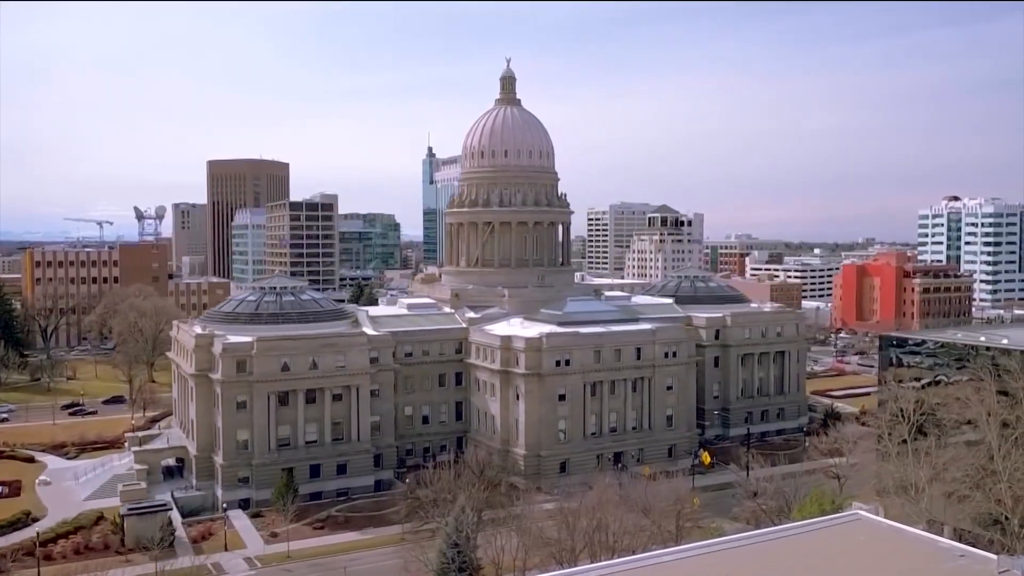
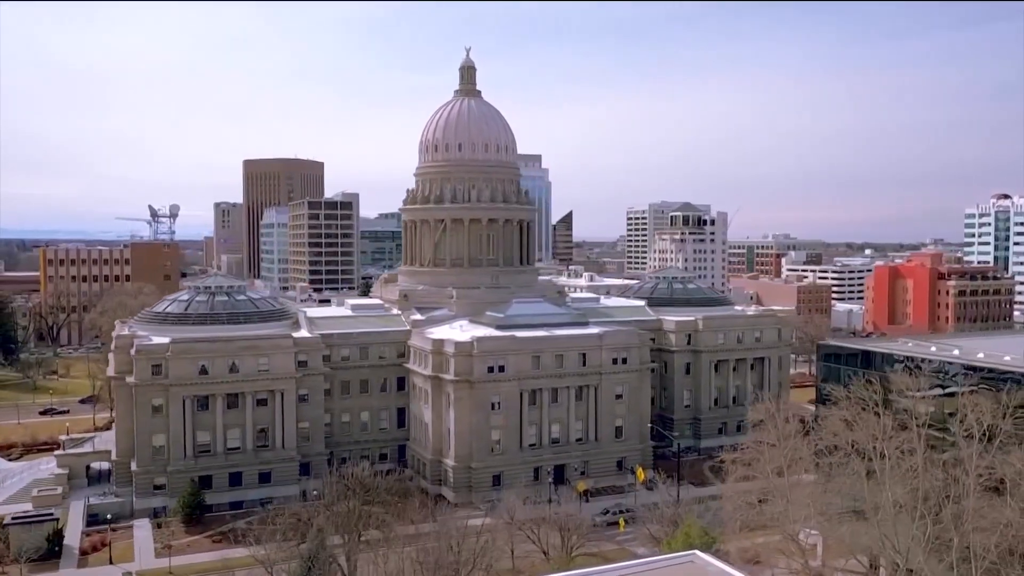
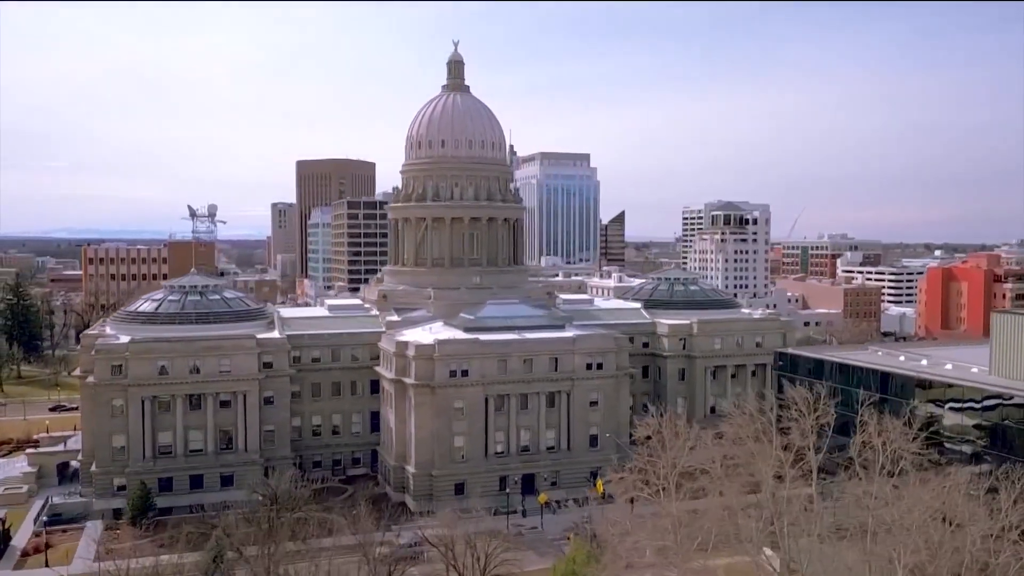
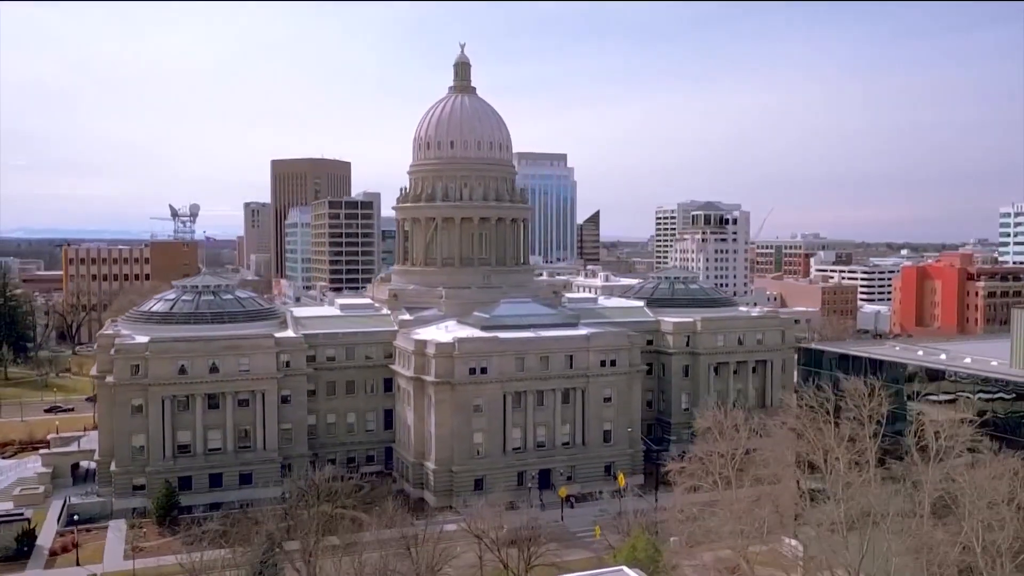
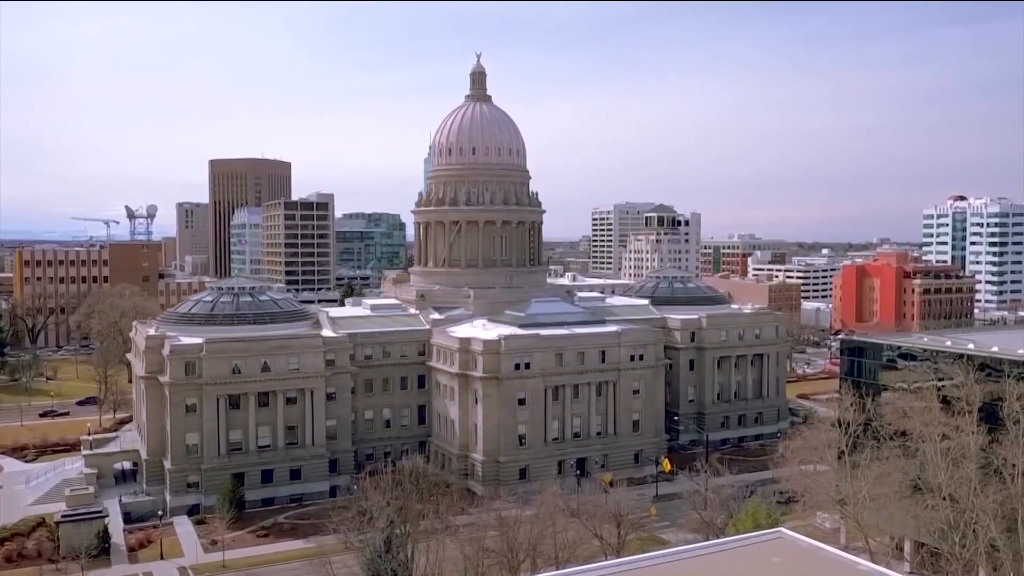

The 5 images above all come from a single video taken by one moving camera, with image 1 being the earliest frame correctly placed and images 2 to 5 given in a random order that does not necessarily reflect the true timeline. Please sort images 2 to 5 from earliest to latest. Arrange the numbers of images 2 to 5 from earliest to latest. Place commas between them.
5, 2, 4, 3
